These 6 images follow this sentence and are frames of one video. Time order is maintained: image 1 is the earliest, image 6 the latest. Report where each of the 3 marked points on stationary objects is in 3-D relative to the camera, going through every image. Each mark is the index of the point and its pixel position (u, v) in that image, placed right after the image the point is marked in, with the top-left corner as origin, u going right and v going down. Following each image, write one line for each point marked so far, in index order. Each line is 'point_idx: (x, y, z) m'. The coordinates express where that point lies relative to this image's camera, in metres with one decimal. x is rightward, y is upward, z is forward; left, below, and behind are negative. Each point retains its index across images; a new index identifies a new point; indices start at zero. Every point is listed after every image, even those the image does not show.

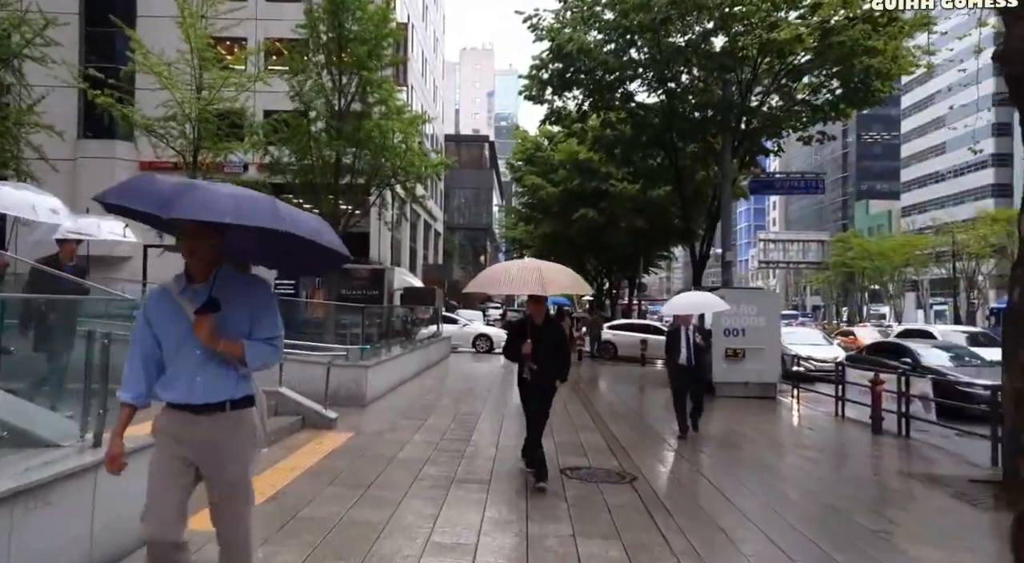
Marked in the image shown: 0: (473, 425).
0: (-0.5, -1.9, +9.6) m
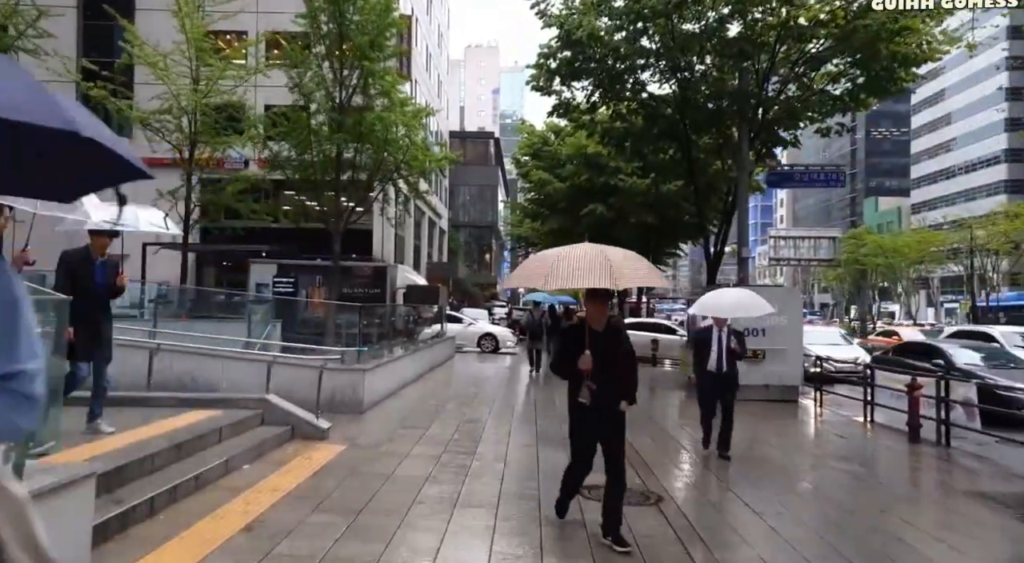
0: (-0.4, -1.8, +8.8) m
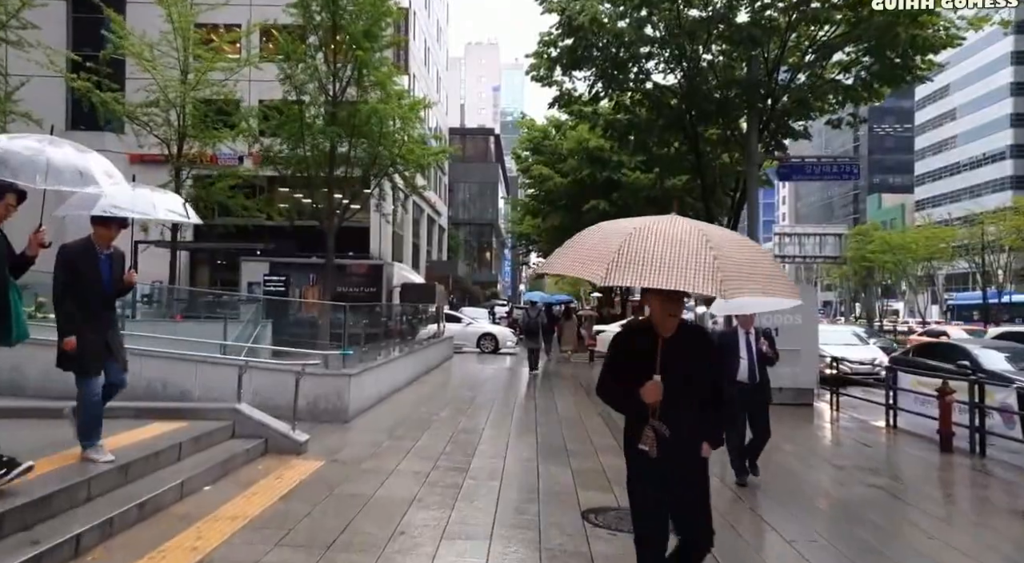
0: (-0.4, -1.8, +8.1) m
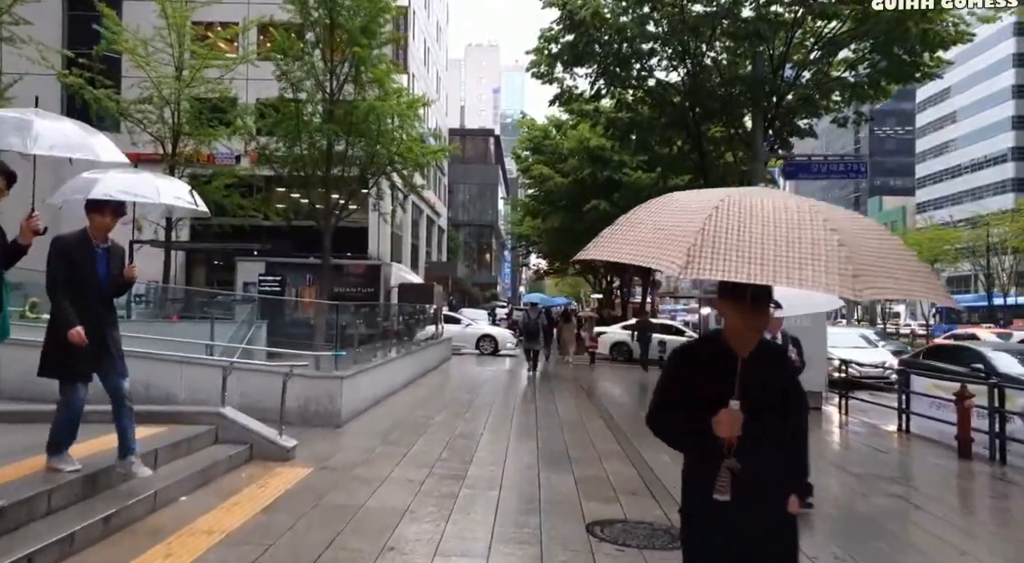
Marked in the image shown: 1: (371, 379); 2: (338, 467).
0: (-0.4, -1.8, +7.7) m
1: (-2.3, -1.6, +12.2) m
2: (-1.6, -1.7, +6.7) m
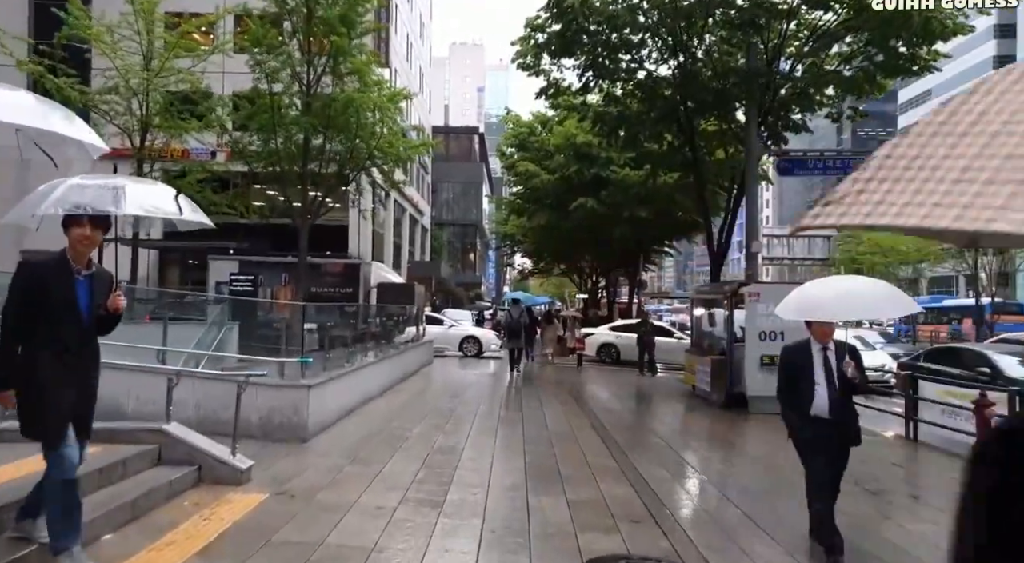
0: (-0.6, -1.8, +6.9) m
1: (-2.5, -1.6, +11.4) m
2: (-1.7, -1.6, +5.9) m
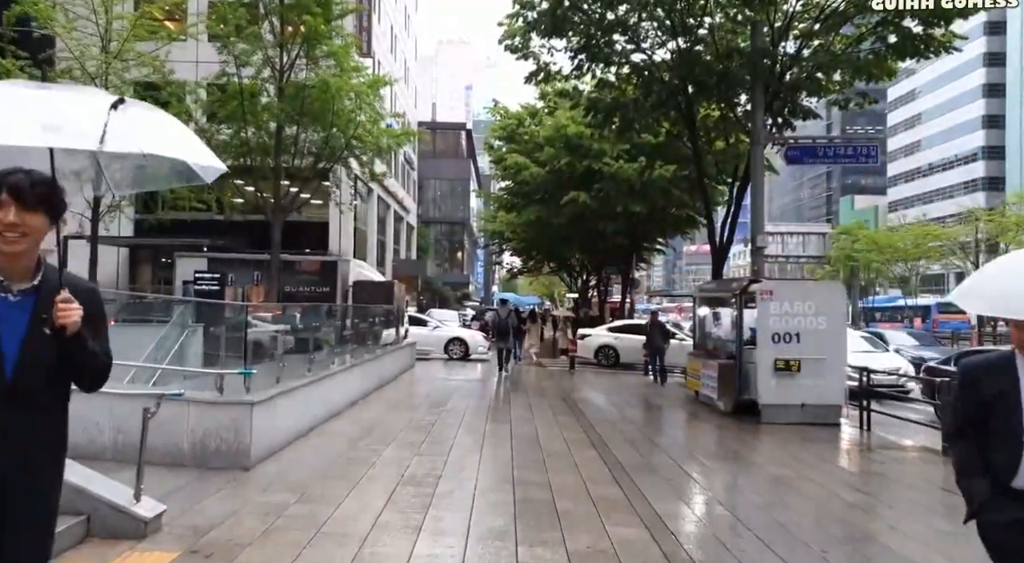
0: (-0.7, -1.7, +5.5) m
1: (-2.7, -1.5, +10.0) m
2: (-1.8, -1.6, +4.5) m
